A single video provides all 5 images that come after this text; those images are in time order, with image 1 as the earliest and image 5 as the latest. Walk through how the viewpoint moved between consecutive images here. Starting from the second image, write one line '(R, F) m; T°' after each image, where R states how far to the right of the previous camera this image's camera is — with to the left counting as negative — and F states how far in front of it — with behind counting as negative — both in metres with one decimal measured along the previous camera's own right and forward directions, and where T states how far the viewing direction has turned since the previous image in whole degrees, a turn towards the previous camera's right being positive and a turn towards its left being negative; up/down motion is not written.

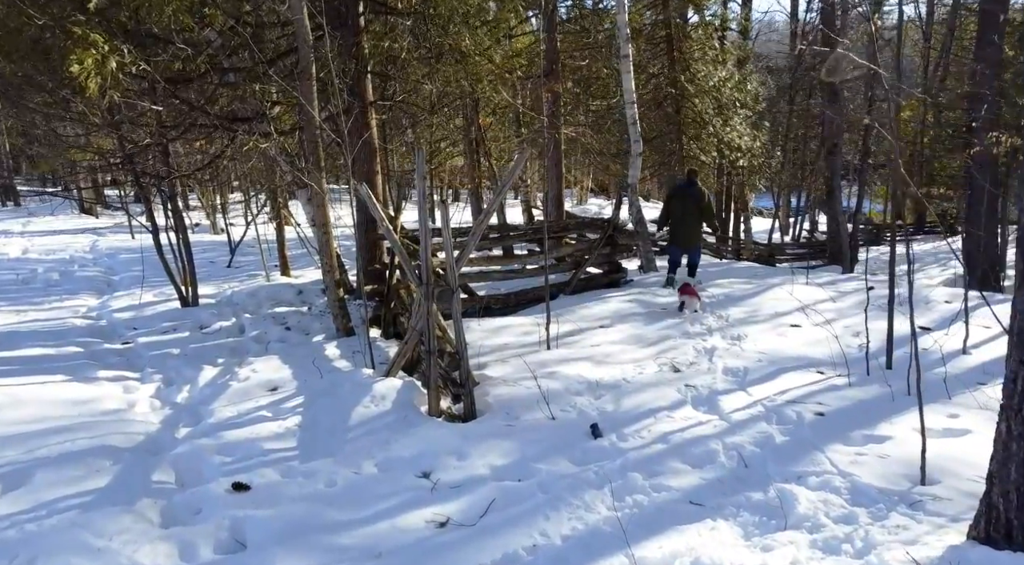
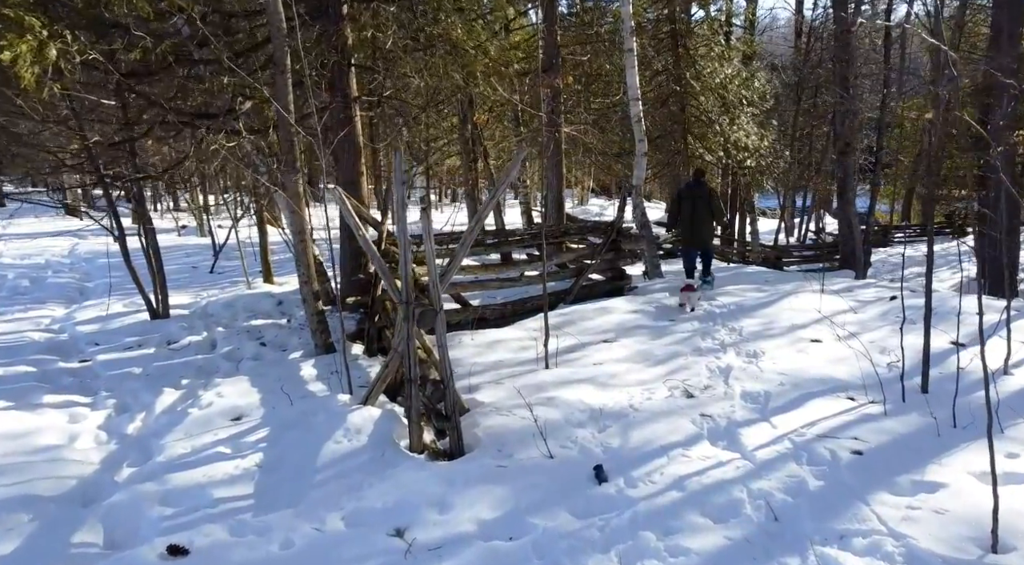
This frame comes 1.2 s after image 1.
(+0.1, +0.6) m; 0°
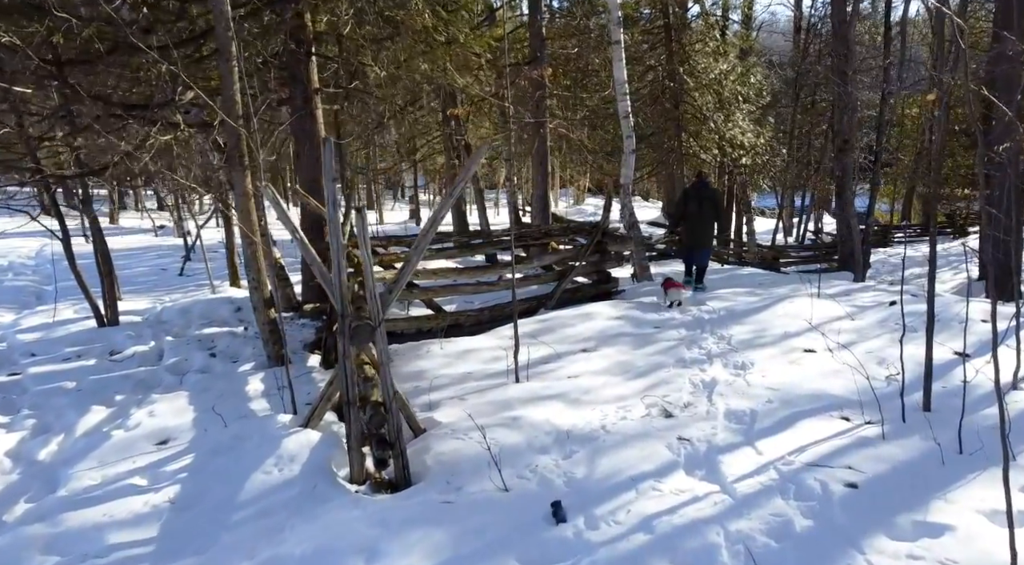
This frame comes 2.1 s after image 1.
(+0.3, +0.5) m; 0°
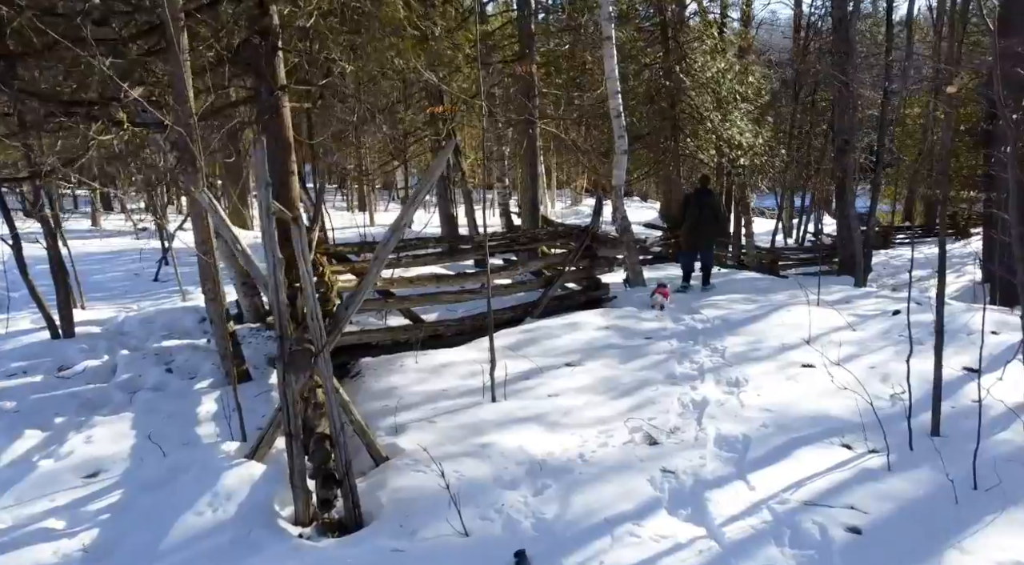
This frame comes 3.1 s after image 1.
(+0.2, +0.4) m; 0°
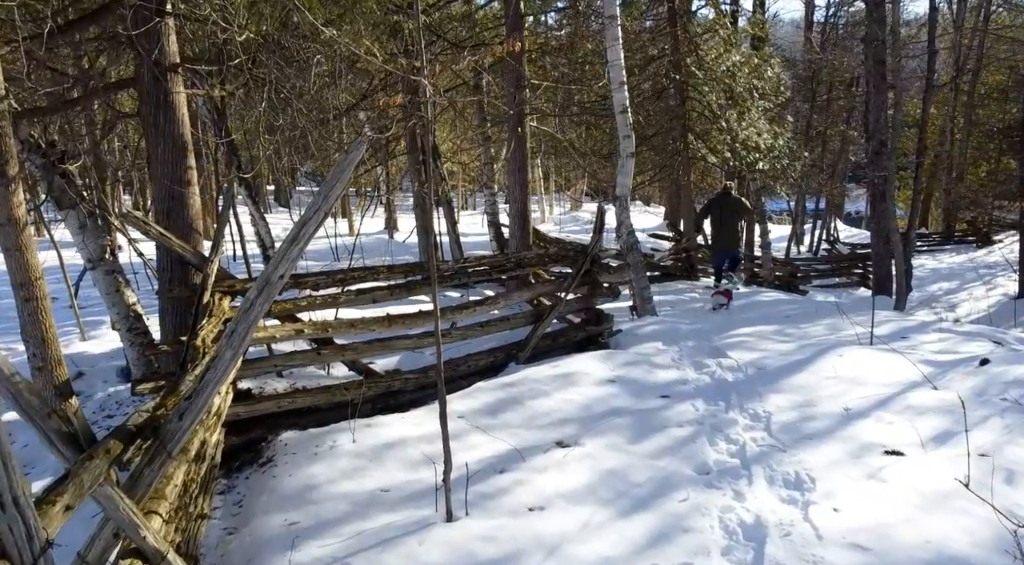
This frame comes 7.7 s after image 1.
(+0.2, +1.7) m; 0°
